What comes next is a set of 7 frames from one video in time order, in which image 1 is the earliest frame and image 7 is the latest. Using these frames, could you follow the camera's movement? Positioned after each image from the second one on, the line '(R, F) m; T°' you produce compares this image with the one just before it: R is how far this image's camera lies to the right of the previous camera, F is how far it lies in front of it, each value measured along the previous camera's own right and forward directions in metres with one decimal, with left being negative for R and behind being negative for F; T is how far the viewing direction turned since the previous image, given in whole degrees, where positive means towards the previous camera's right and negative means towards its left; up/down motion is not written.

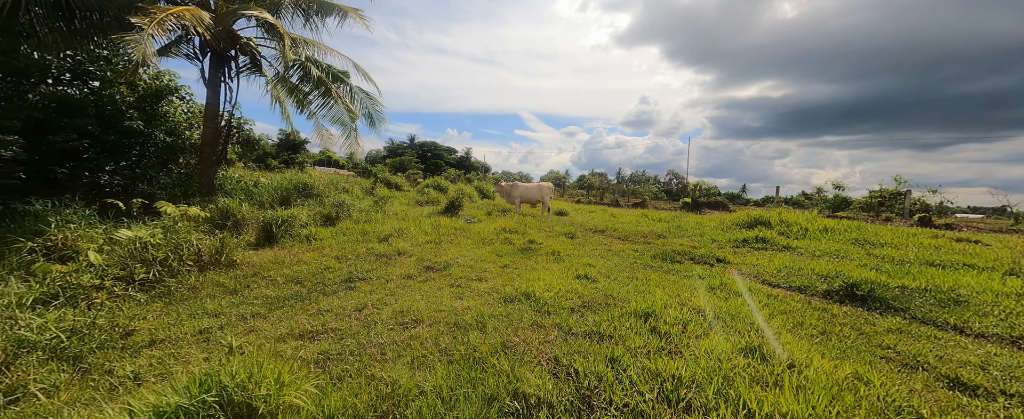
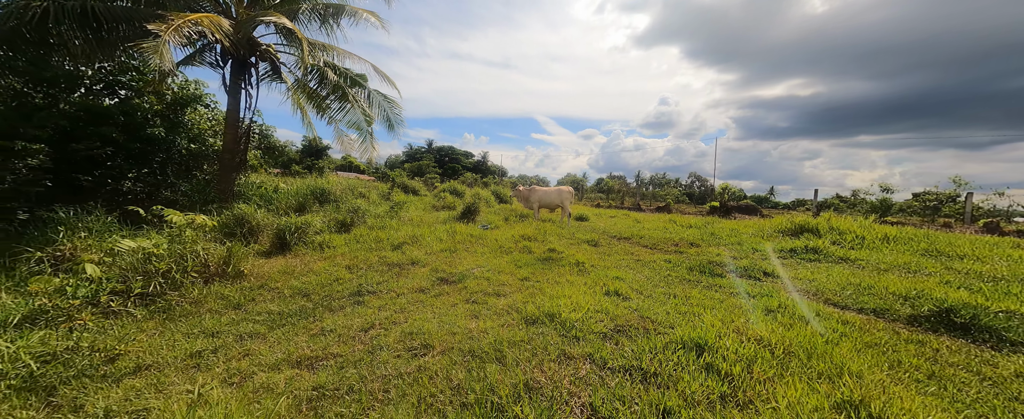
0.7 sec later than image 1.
(0.0, +0.3) m; -3°
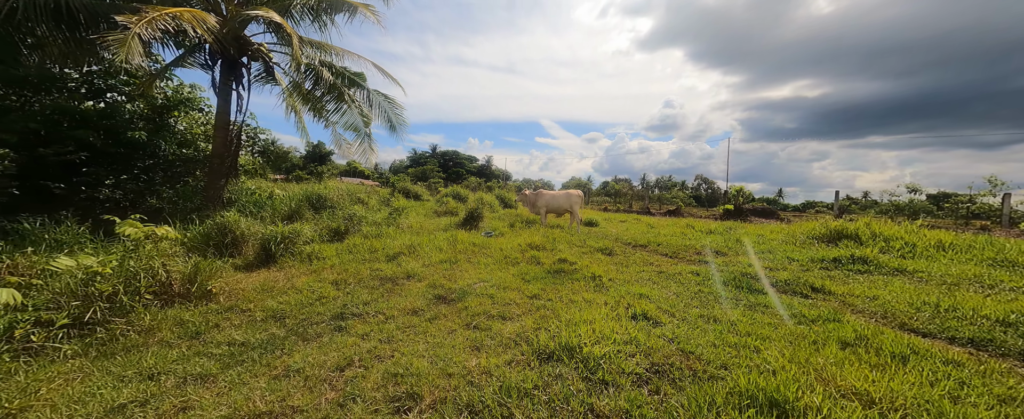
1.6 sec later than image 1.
(0.0, +0.5) m; -1°
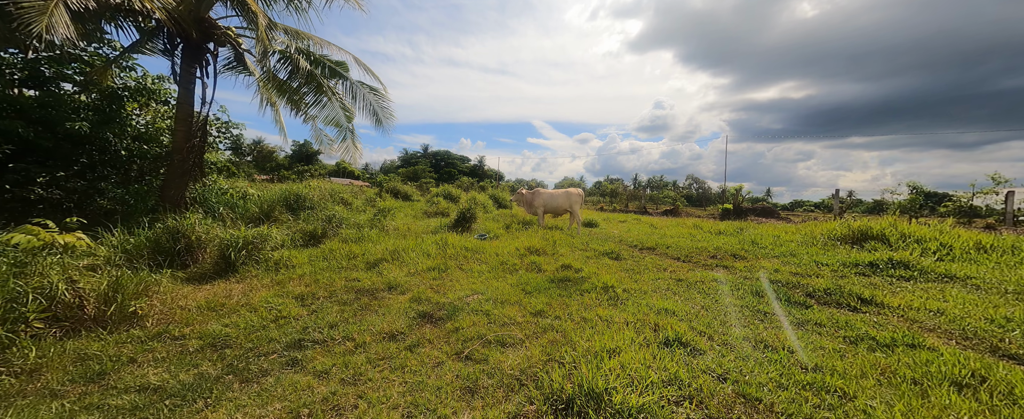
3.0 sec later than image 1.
(-0.1, +0.6) m; +1°
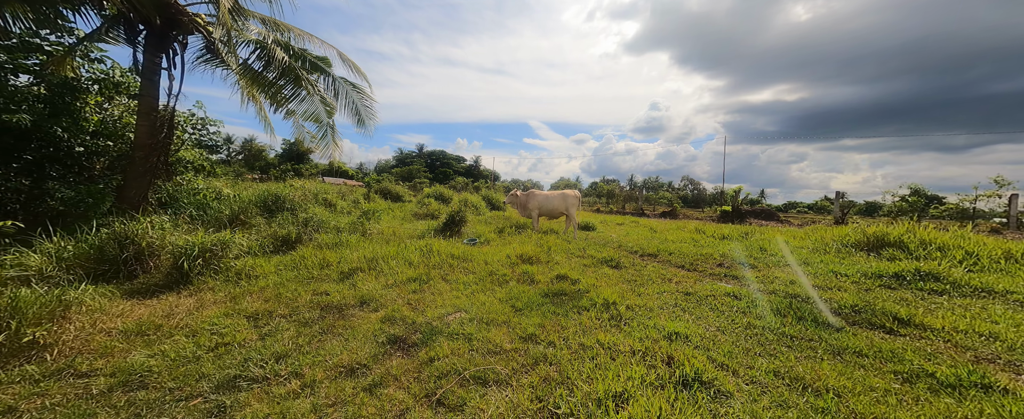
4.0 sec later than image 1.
(+0.1, +0.4) m; +1°
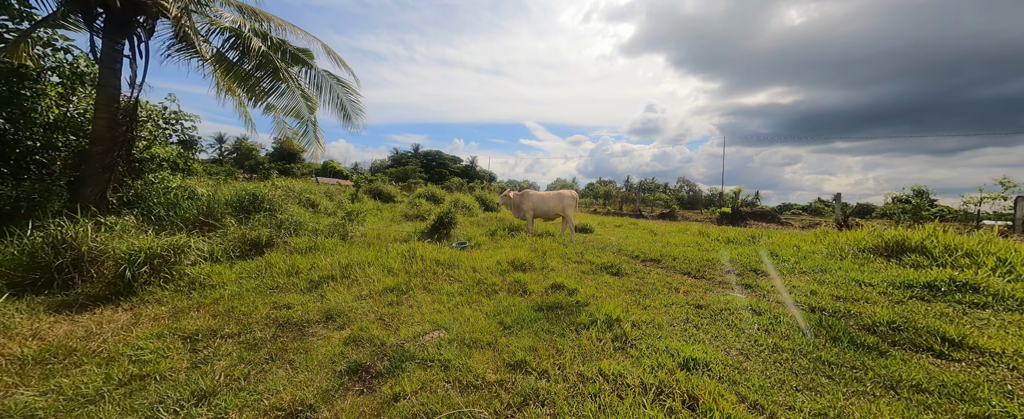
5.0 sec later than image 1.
(+0.1, +0.4) m; +1°
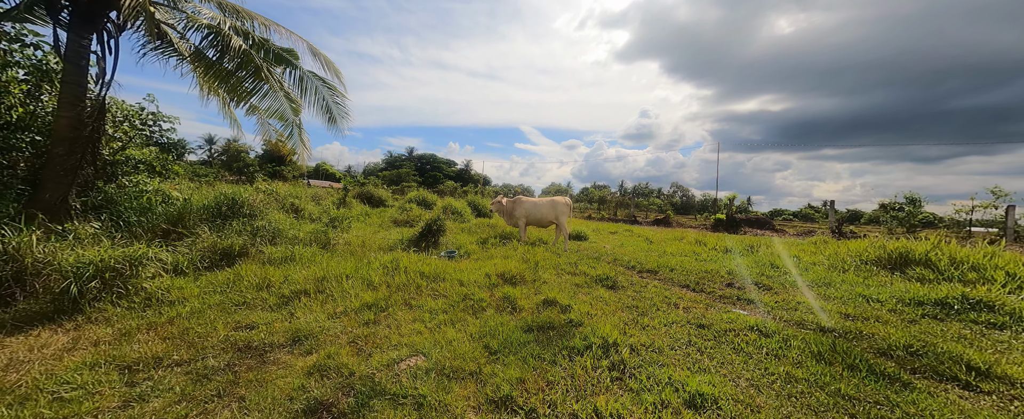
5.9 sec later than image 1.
(+0.1, +0.2) m; +1°
